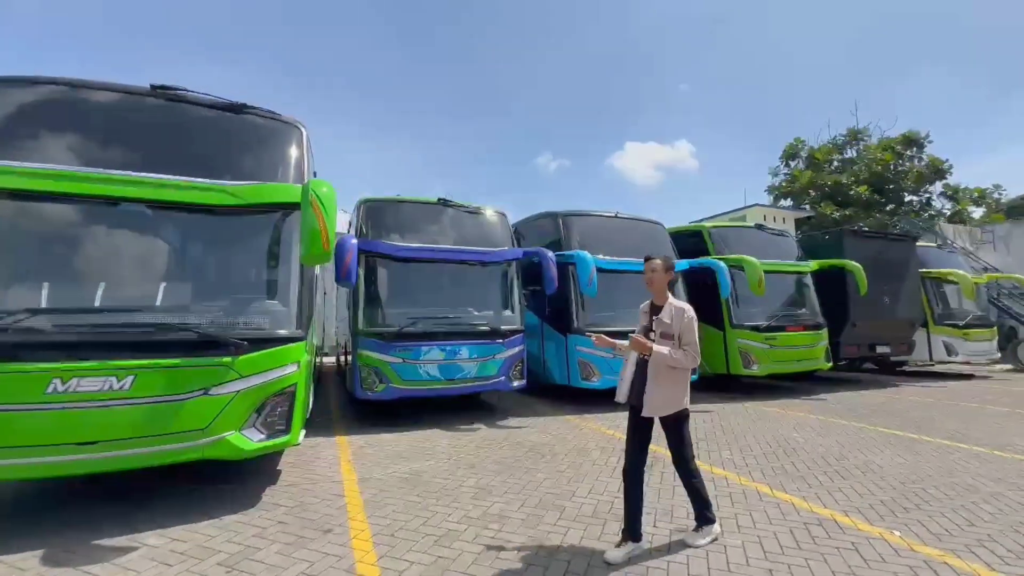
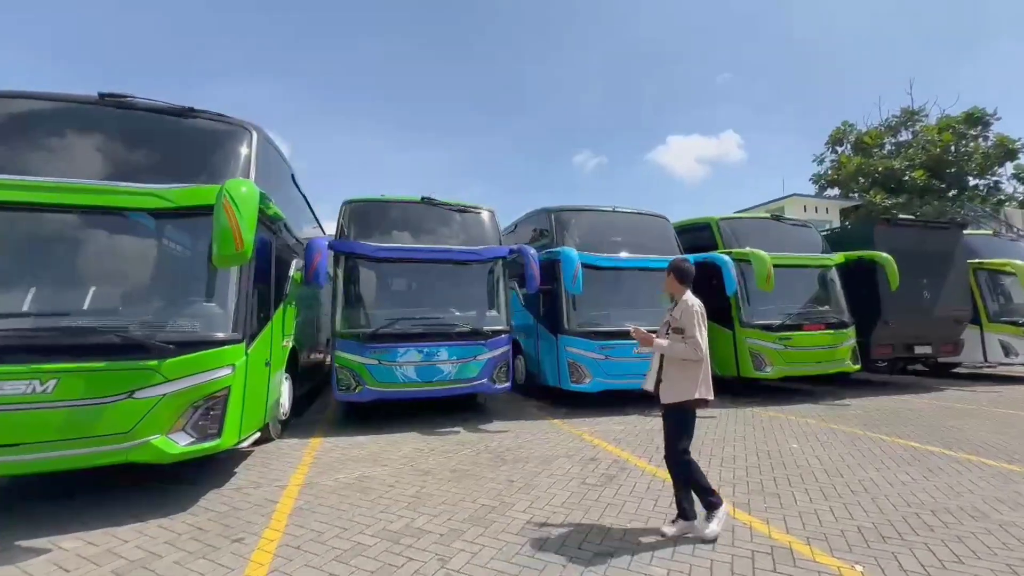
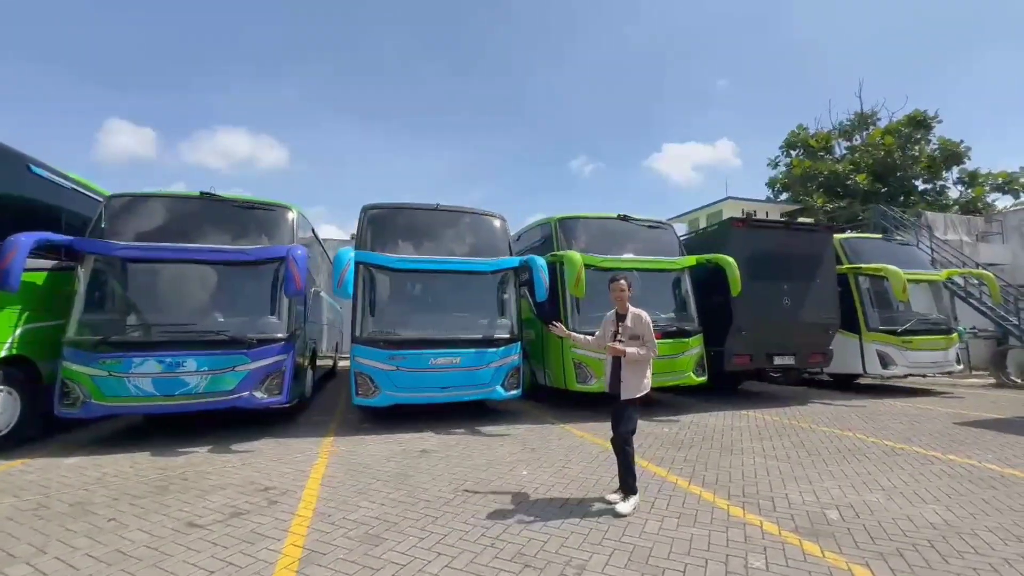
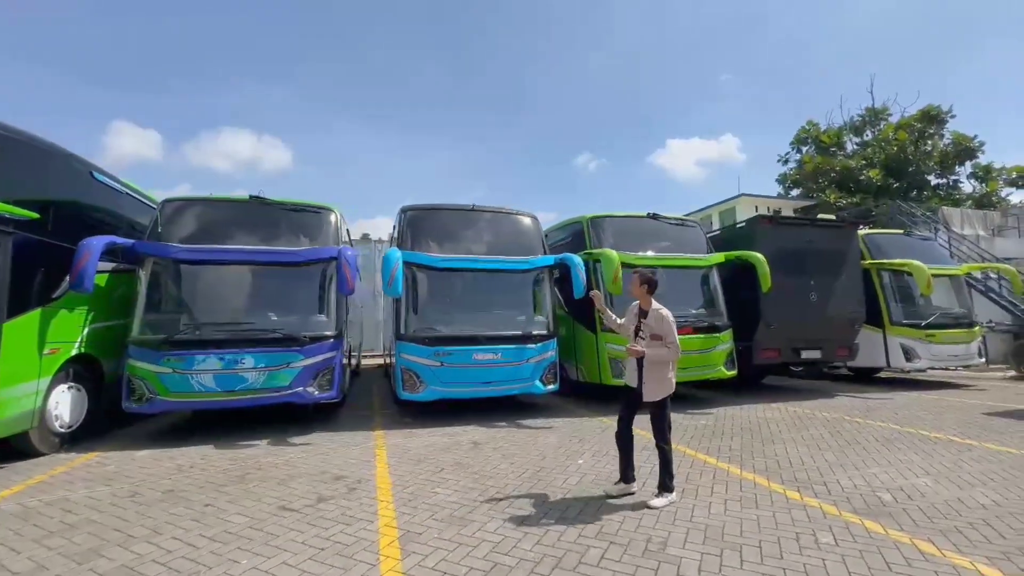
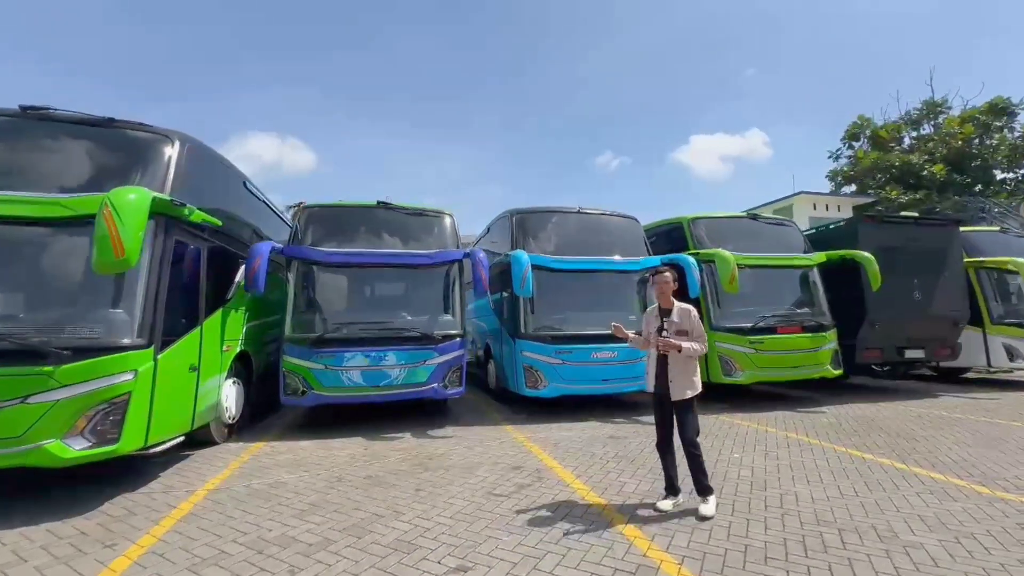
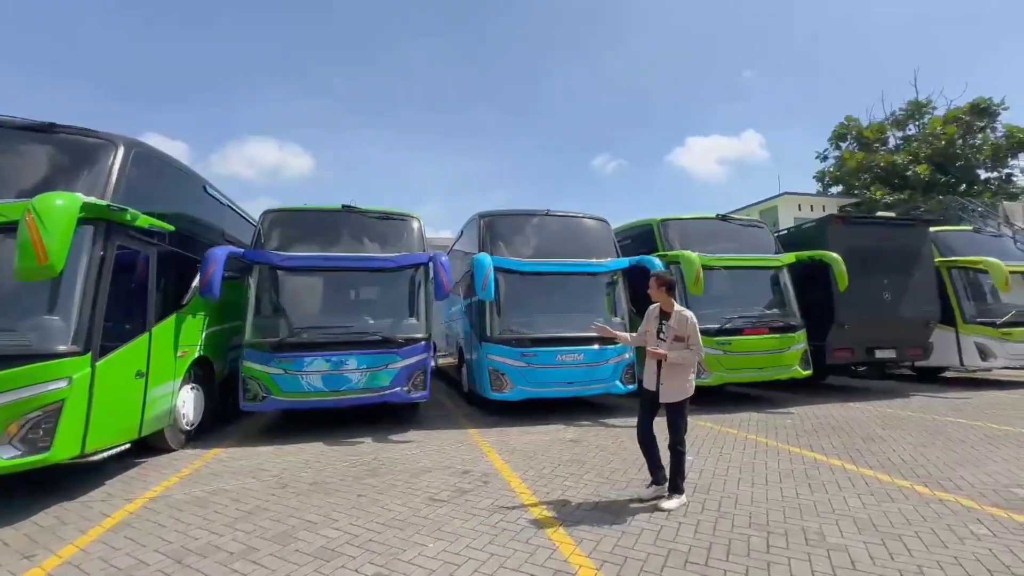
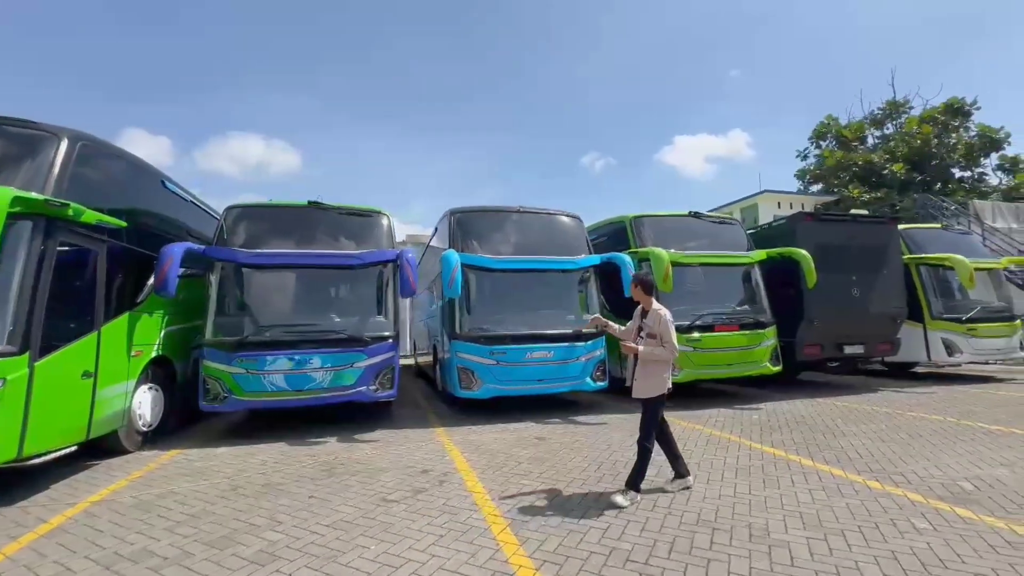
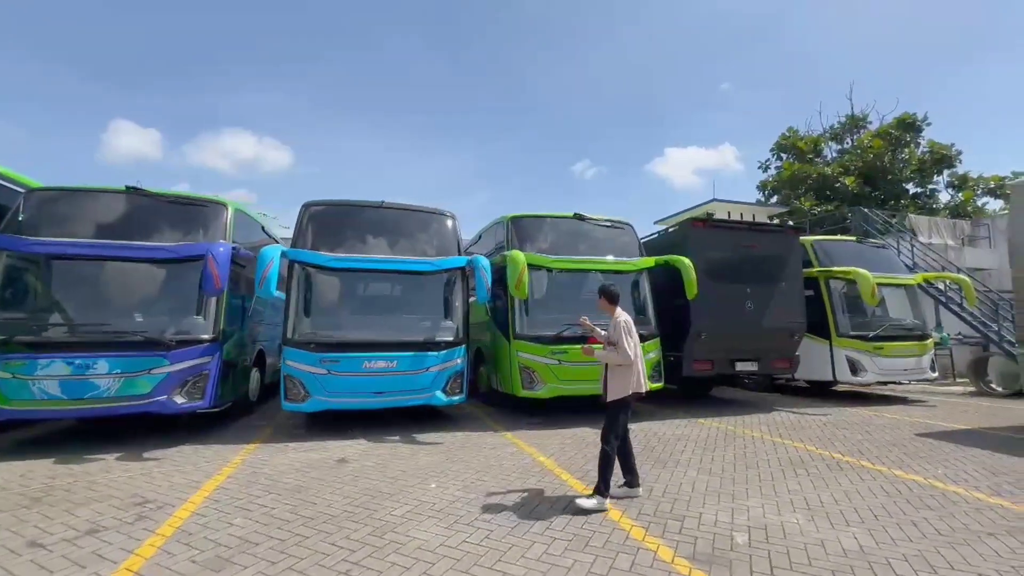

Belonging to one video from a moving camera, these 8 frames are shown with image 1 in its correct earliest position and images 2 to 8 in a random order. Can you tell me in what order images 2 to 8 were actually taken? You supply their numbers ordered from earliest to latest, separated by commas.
2, 5, 6, 7, 4, 3, 8
